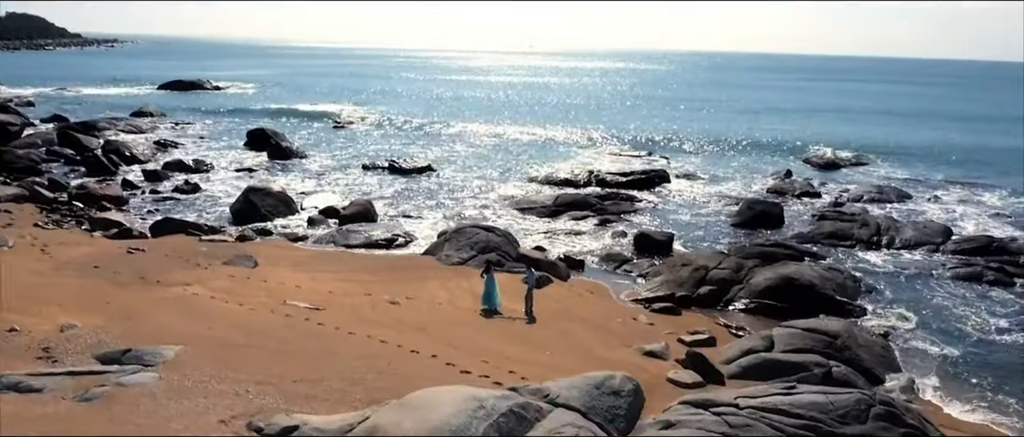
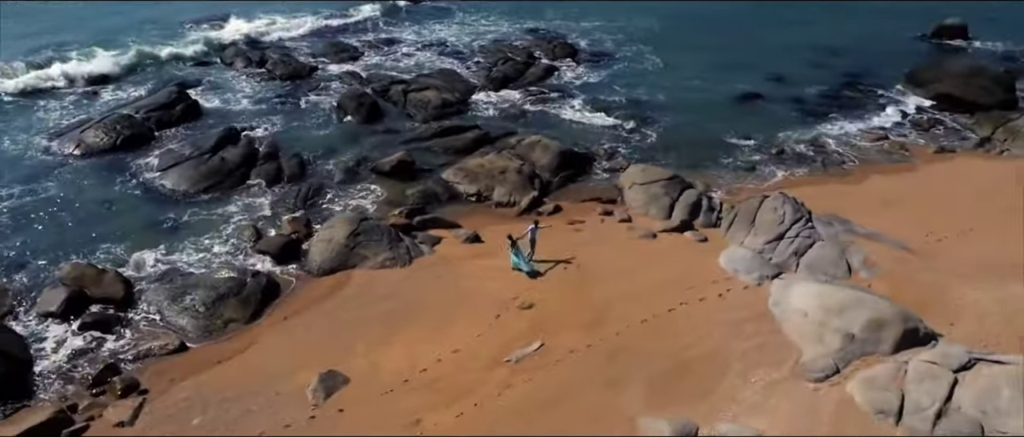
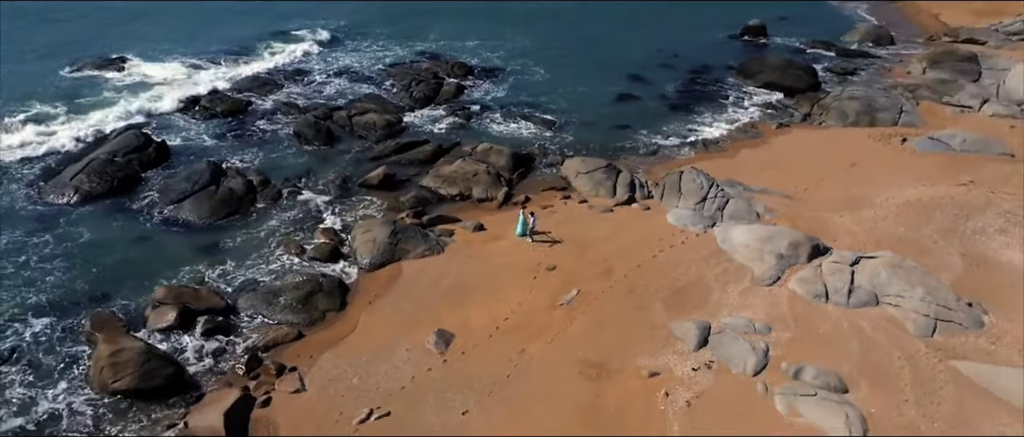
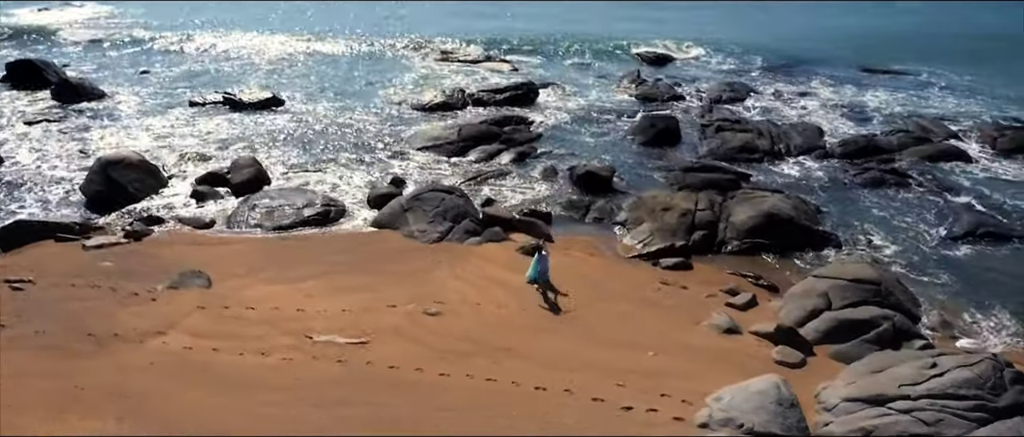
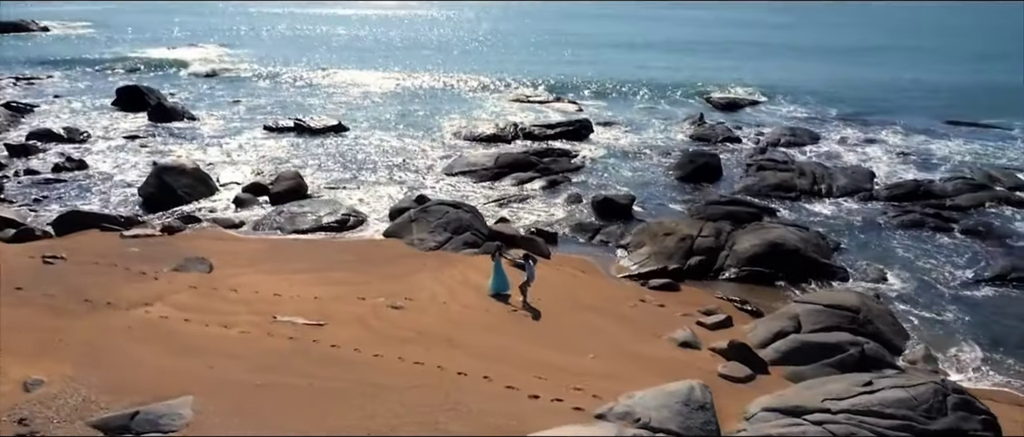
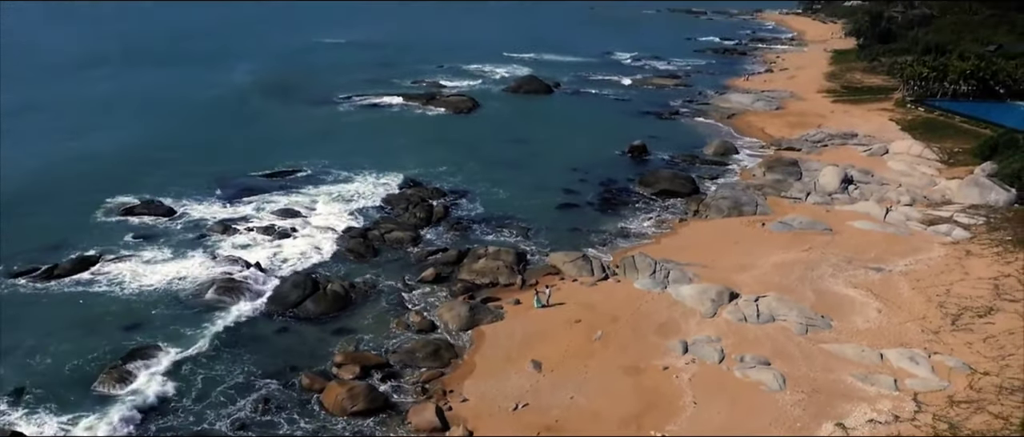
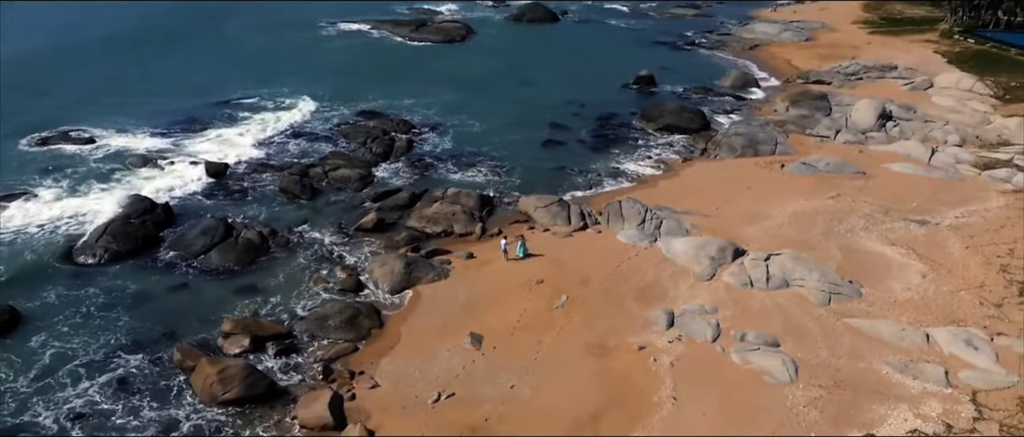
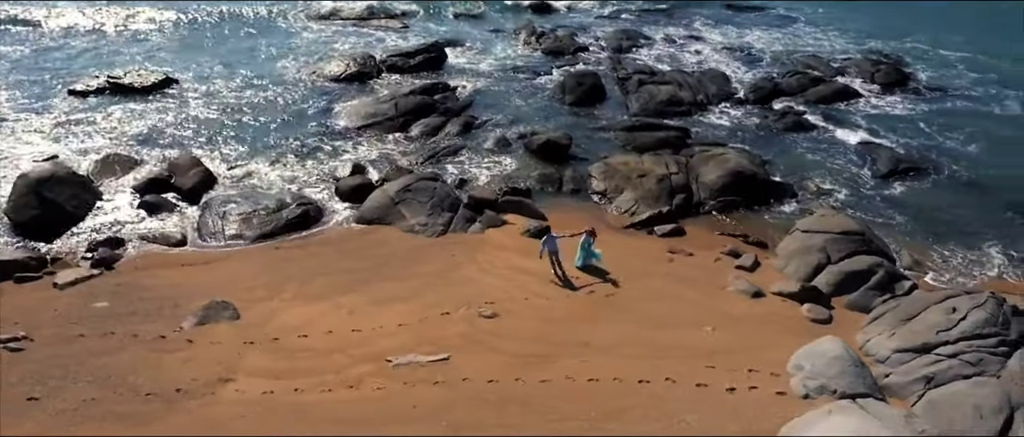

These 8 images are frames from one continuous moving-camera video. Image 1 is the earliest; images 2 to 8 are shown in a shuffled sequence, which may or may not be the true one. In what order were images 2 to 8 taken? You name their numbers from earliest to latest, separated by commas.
5, 4, 8, 2, 3, 7, 6
